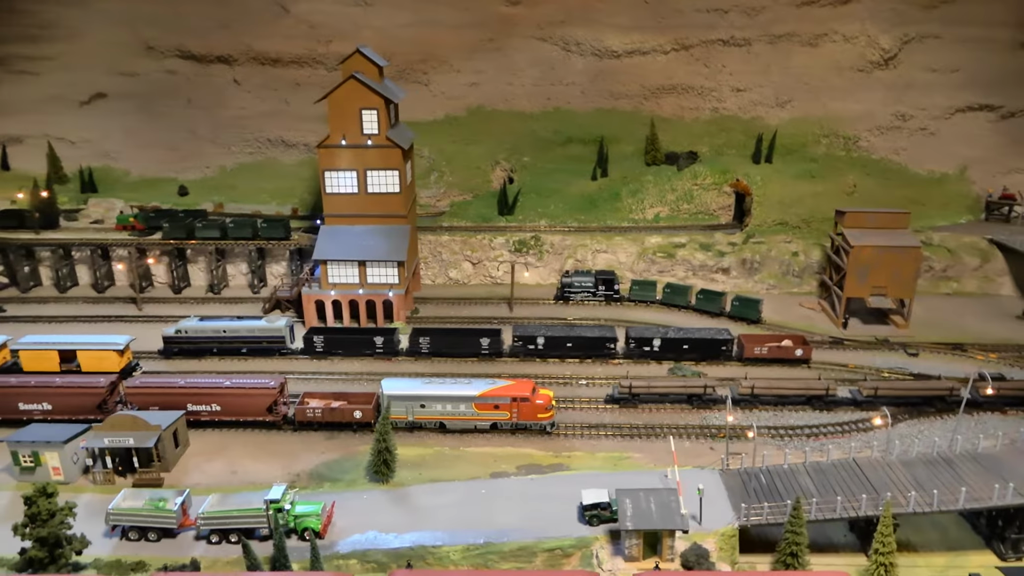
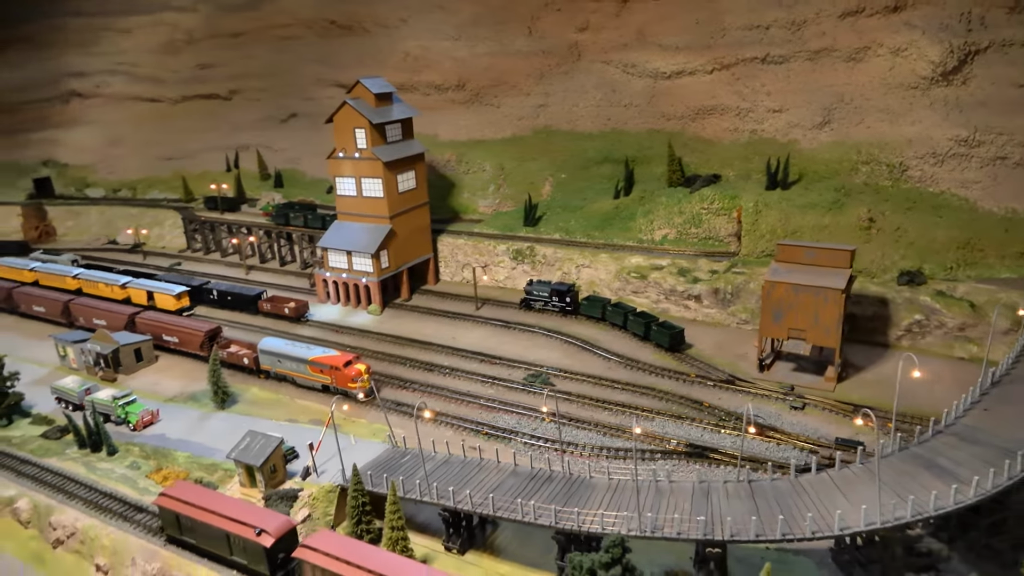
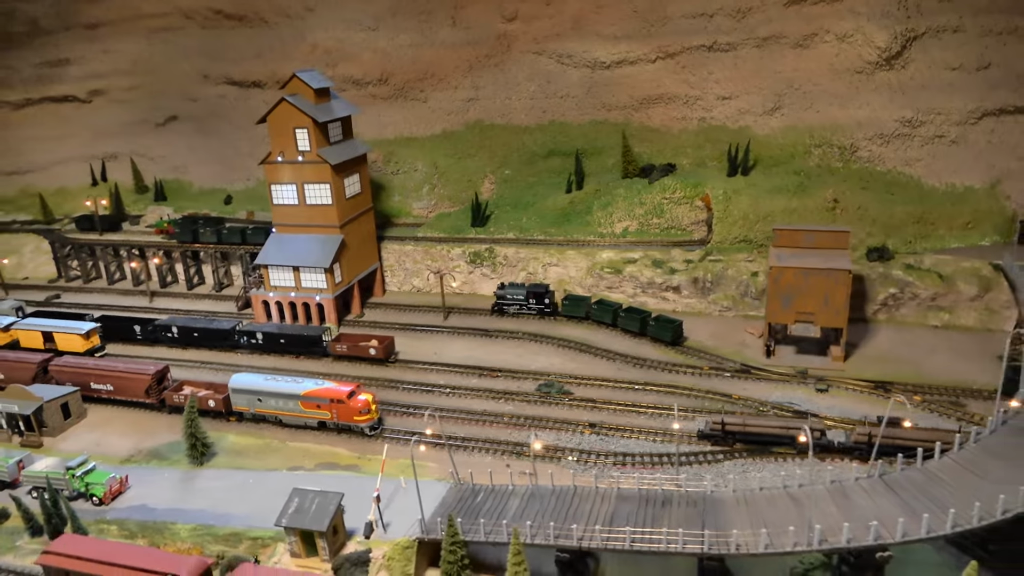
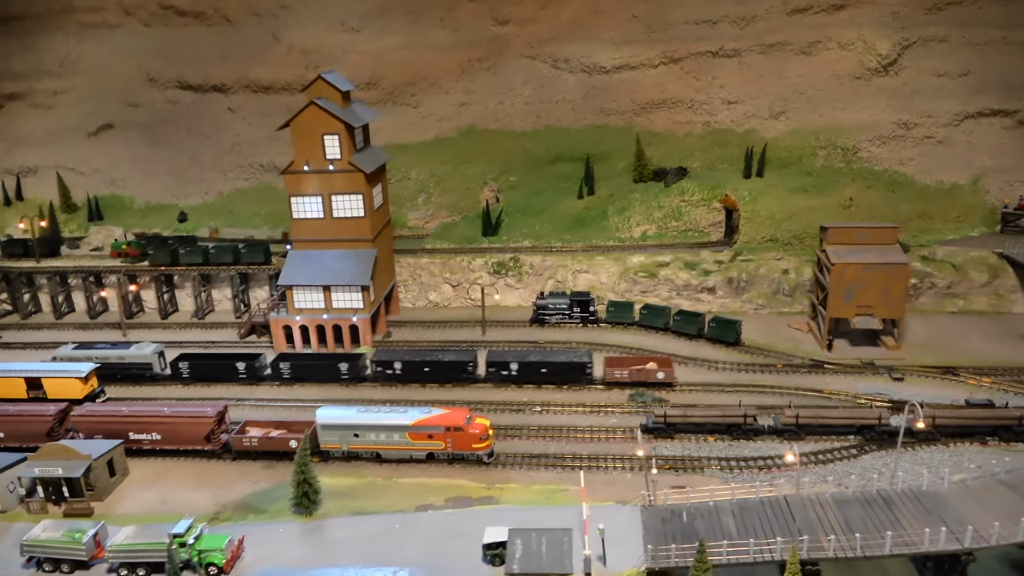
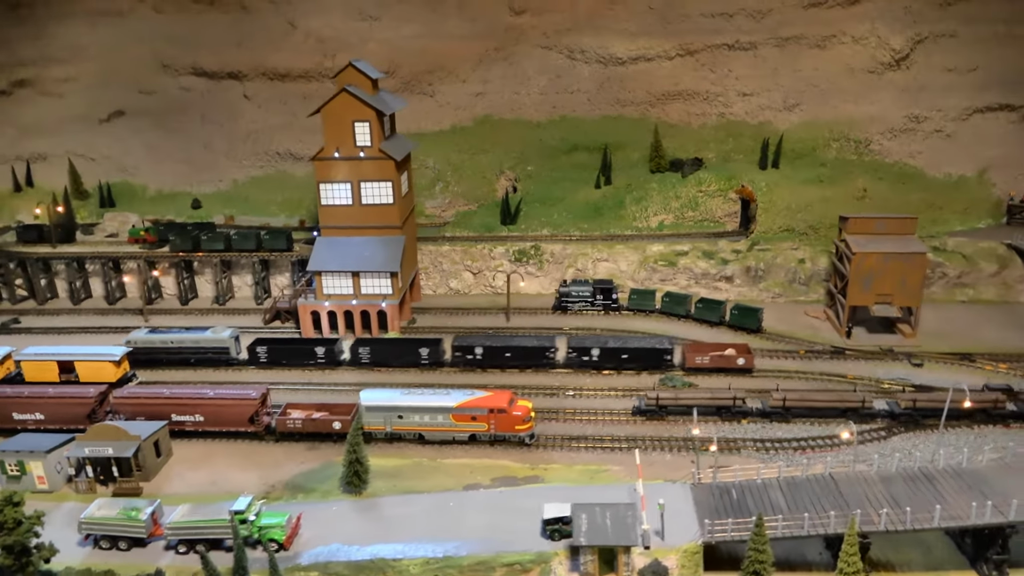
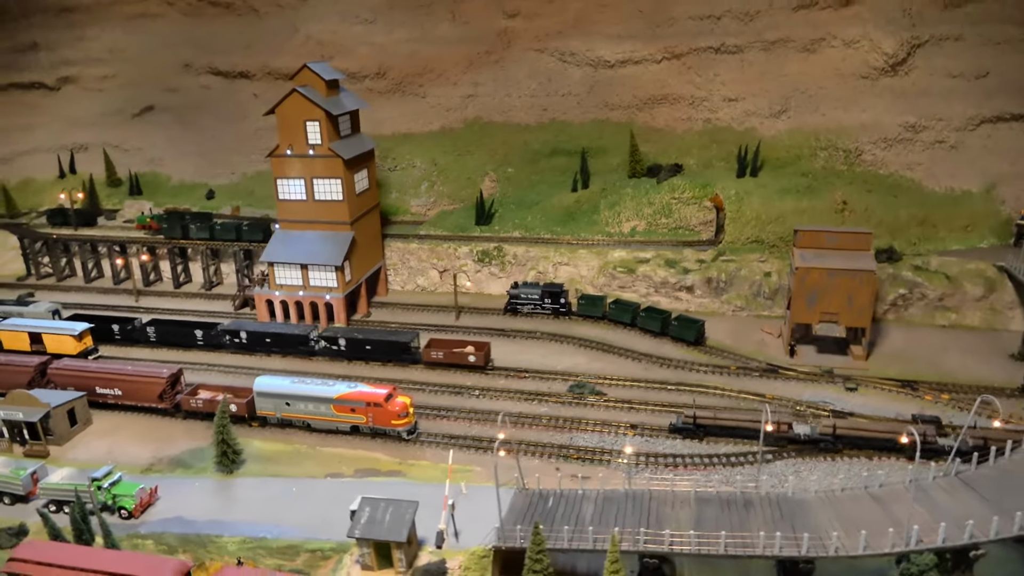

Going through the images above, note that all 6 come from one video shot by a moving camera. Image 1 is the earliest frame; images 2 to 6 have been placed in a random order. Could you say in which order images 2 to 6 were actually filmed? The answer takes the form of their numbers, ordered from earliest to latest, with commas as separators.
5, 4, 6, 3, 2
